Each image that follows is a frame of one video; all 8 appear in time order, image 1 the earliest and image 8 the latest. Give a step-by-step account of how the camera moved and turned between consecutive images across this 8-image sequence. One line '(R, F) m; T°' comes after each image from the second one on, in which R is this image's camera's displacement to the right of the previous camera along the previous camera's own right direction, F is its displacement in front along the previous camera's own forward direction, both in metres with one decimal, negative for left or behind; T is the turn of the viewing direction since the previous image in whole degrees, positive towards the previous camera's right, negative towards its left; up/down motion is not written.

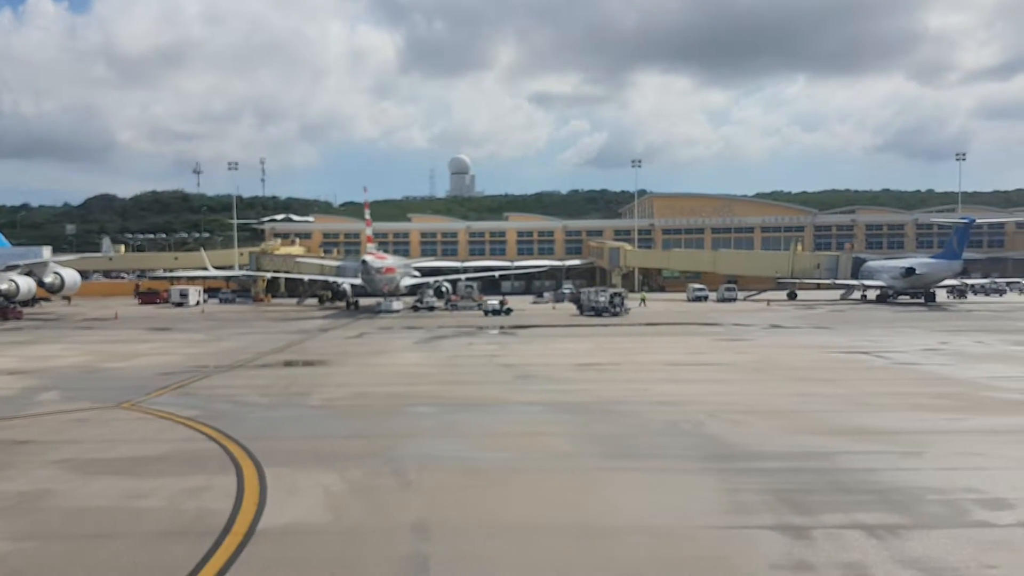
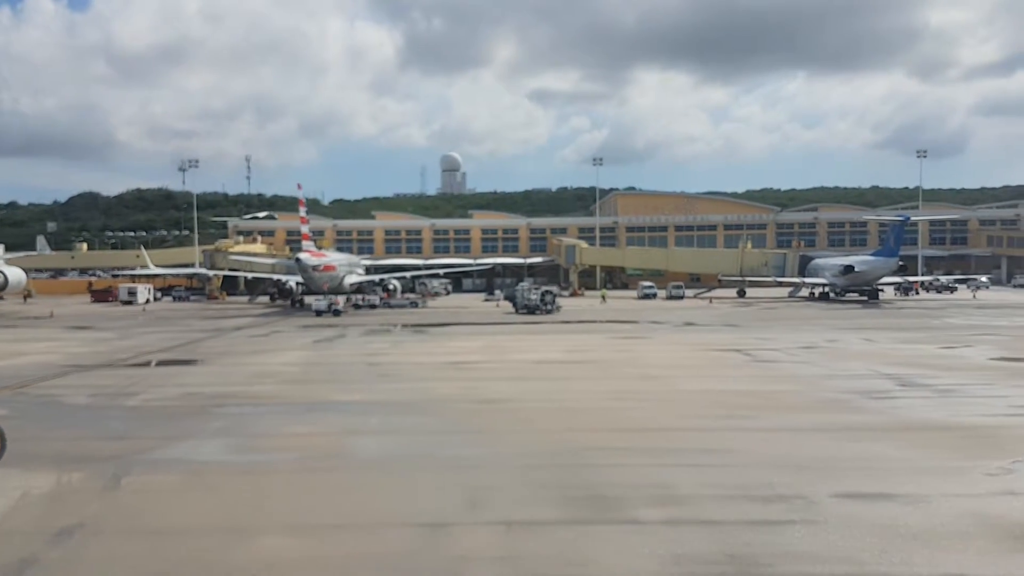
(+3.4, 0.0) m; 0°
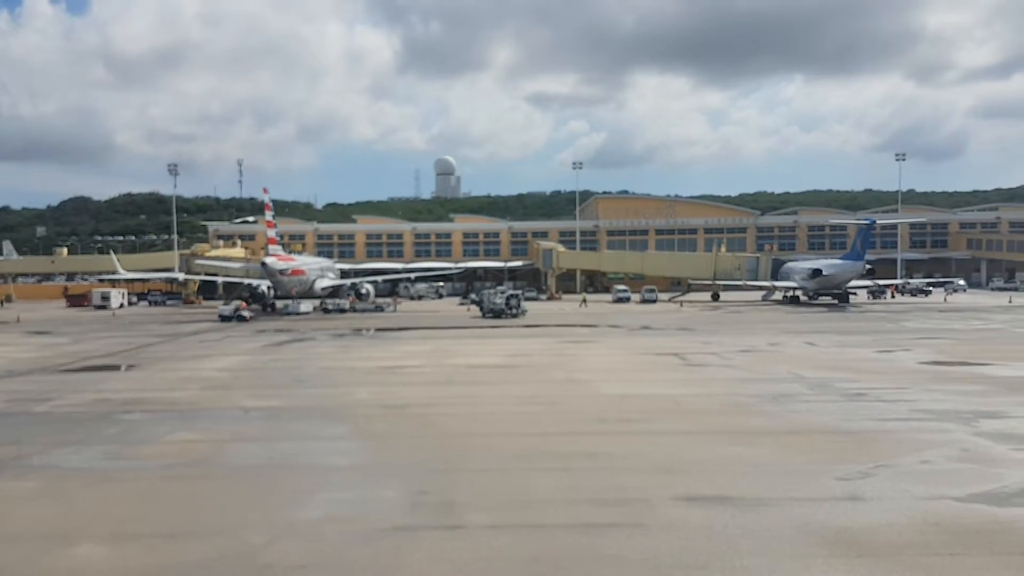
(+1.7, -0.1) m; 0°
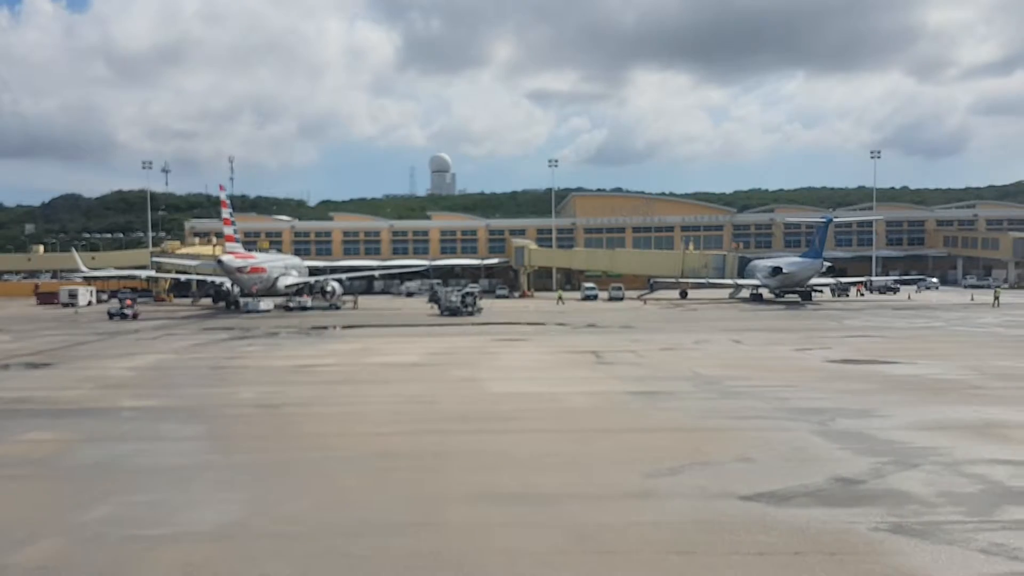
(+2.3, -0.1) m; 0°
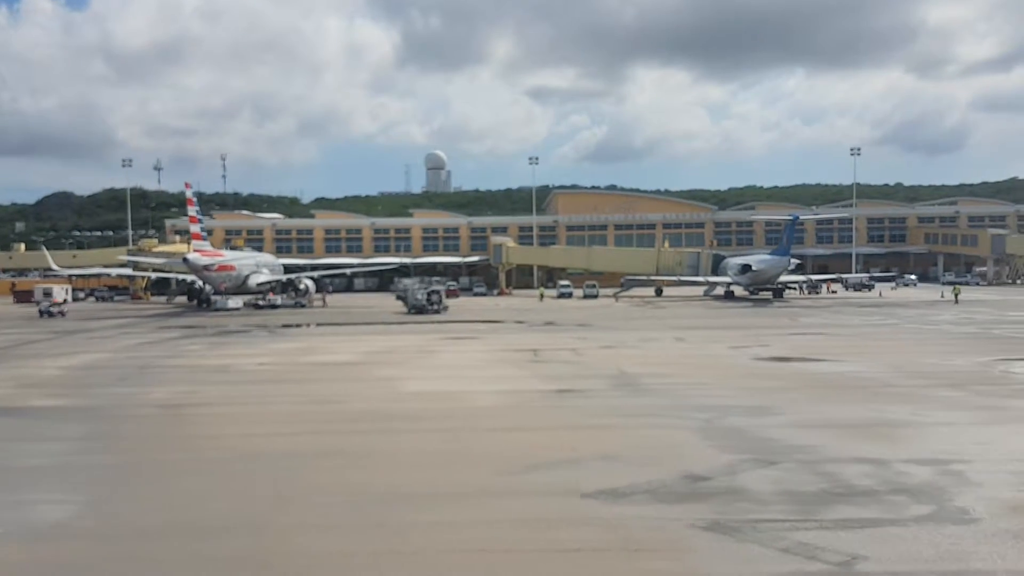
(+1.7, 0.0) m; 0°
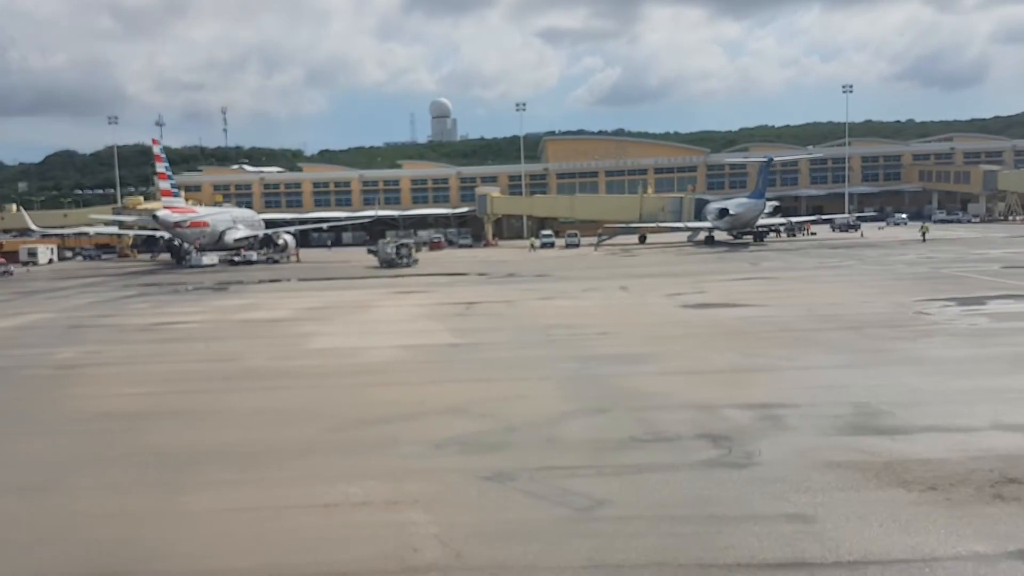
(+2.3, 0.0) m; -1°
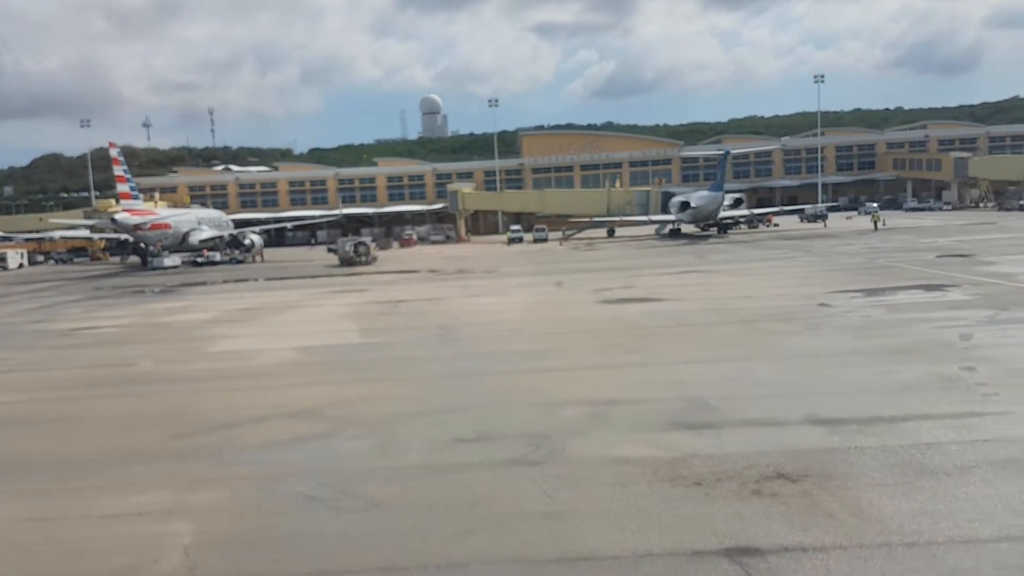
(+2.0, -0.1) m; 0°
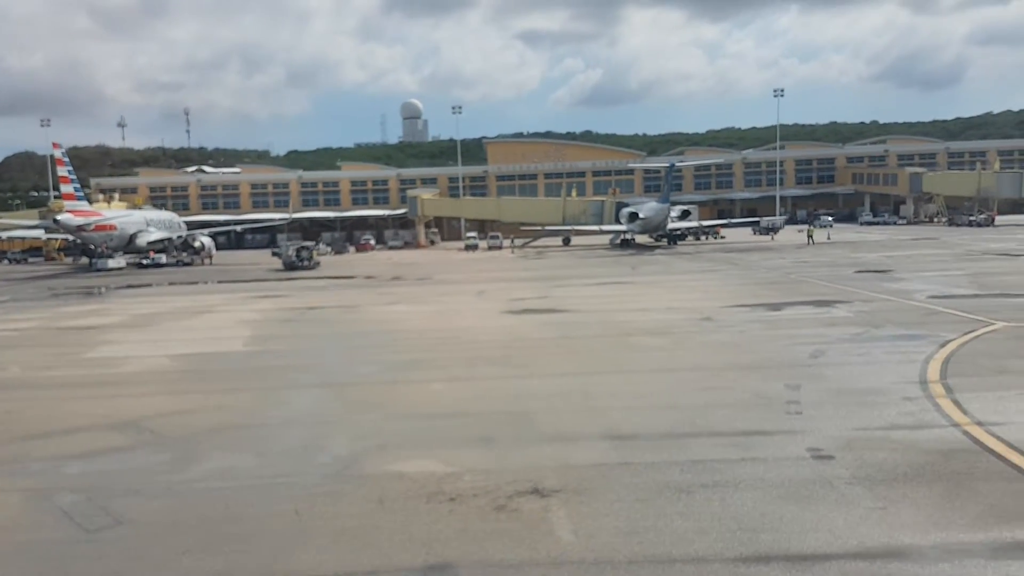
(+2.0, -0.1) m; +1°
